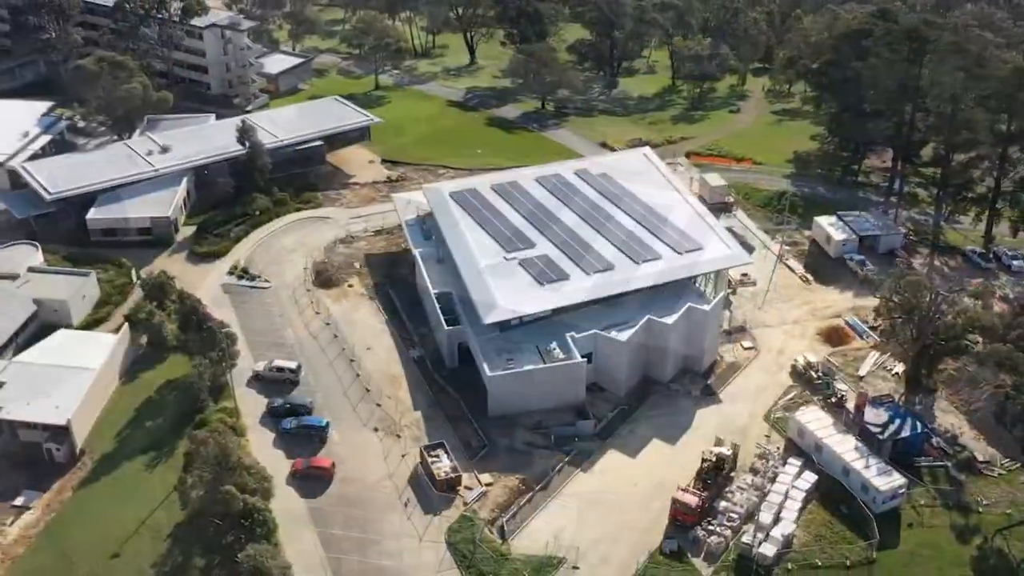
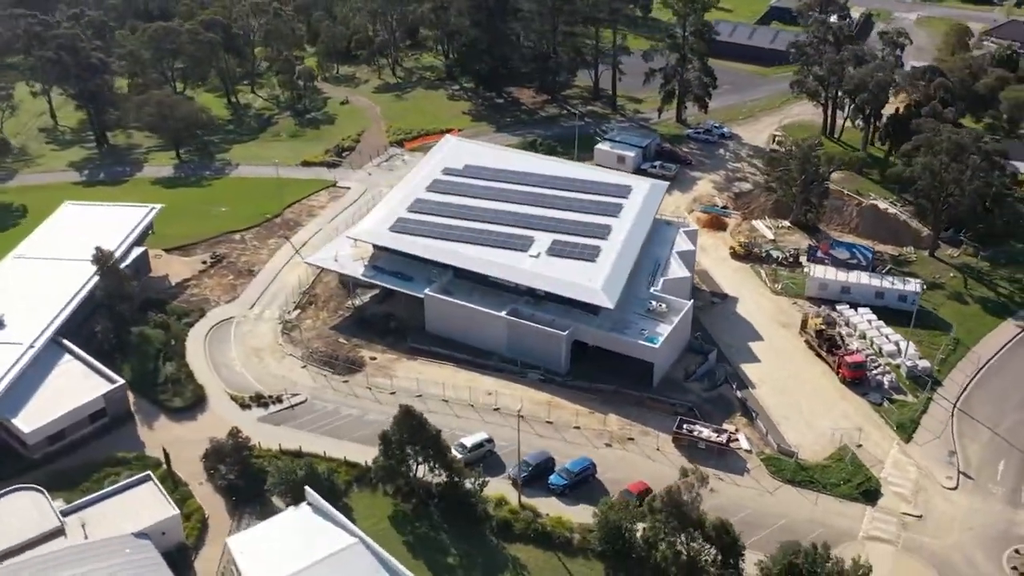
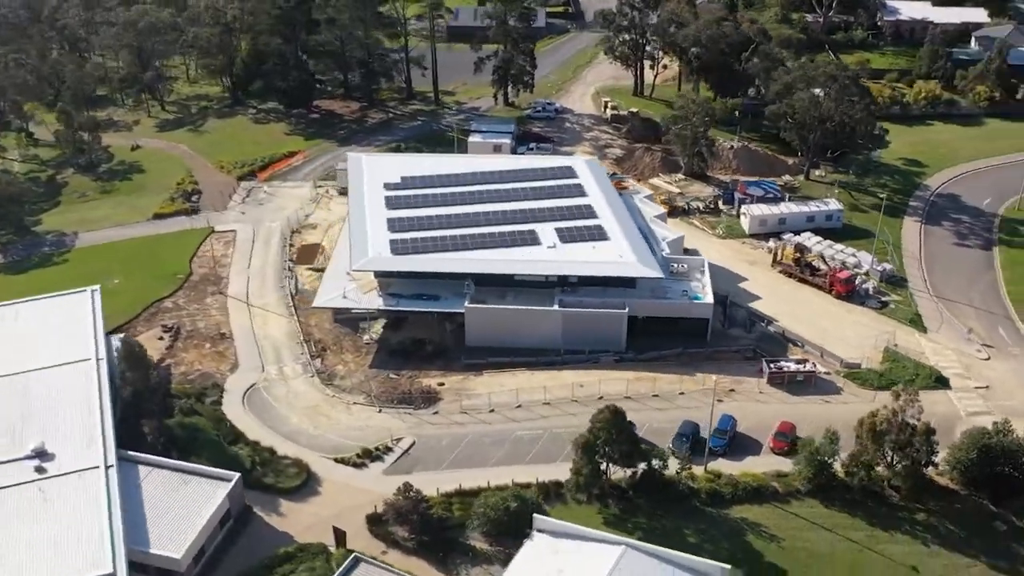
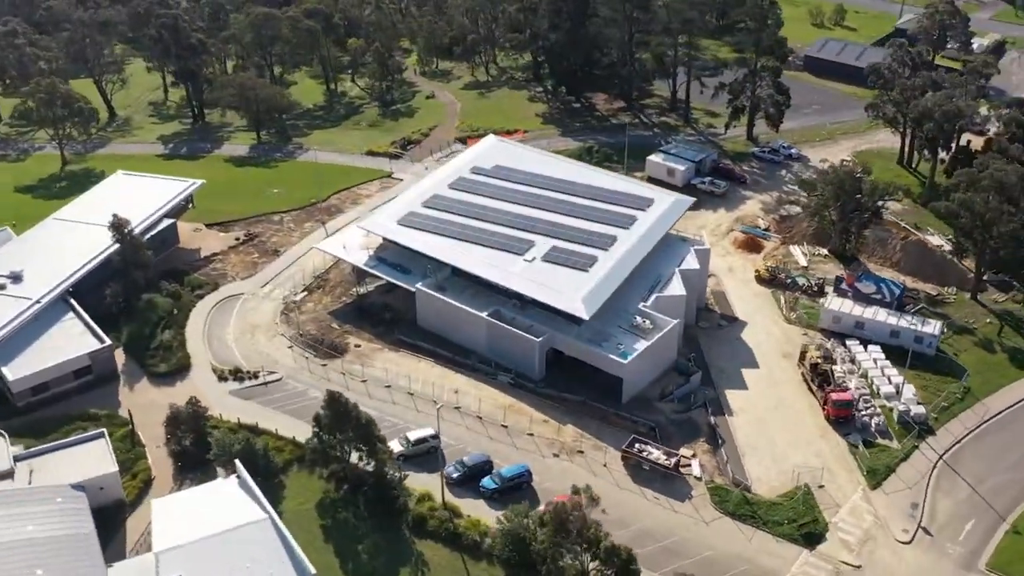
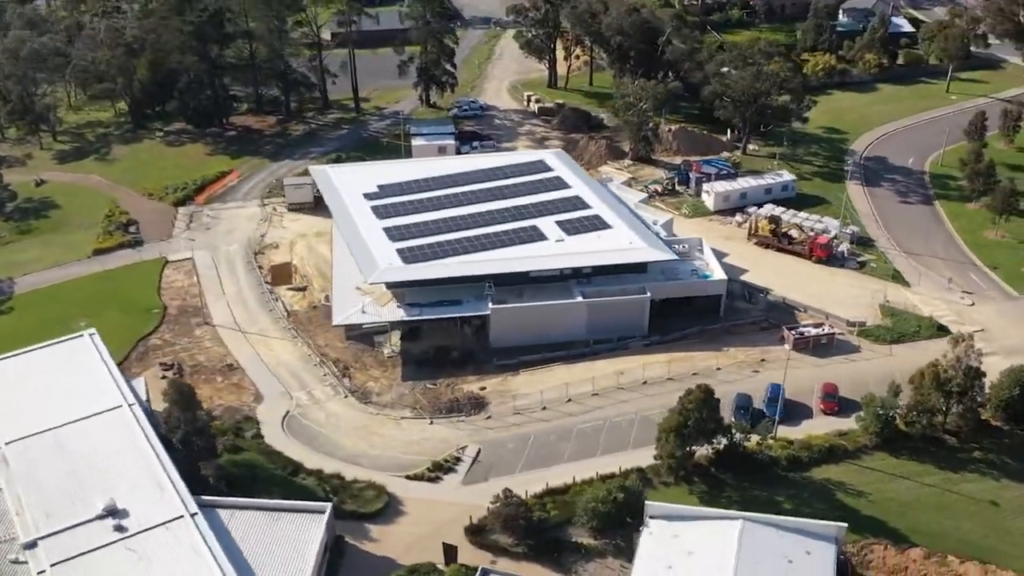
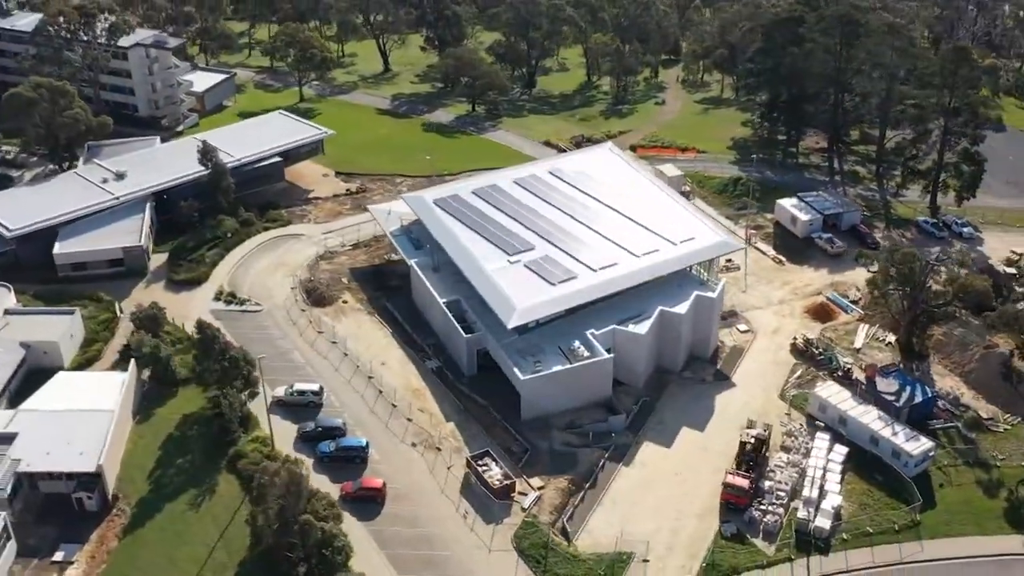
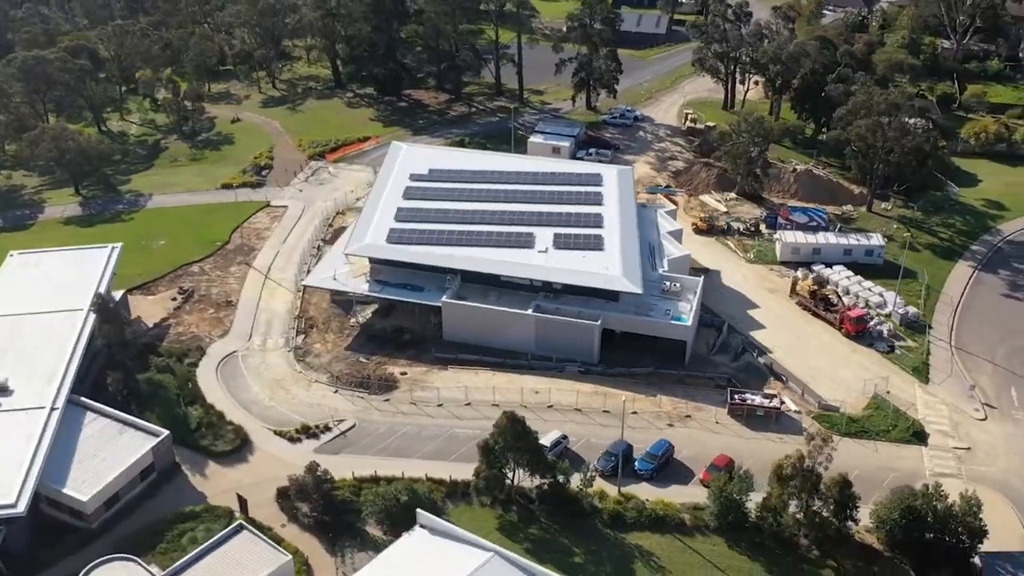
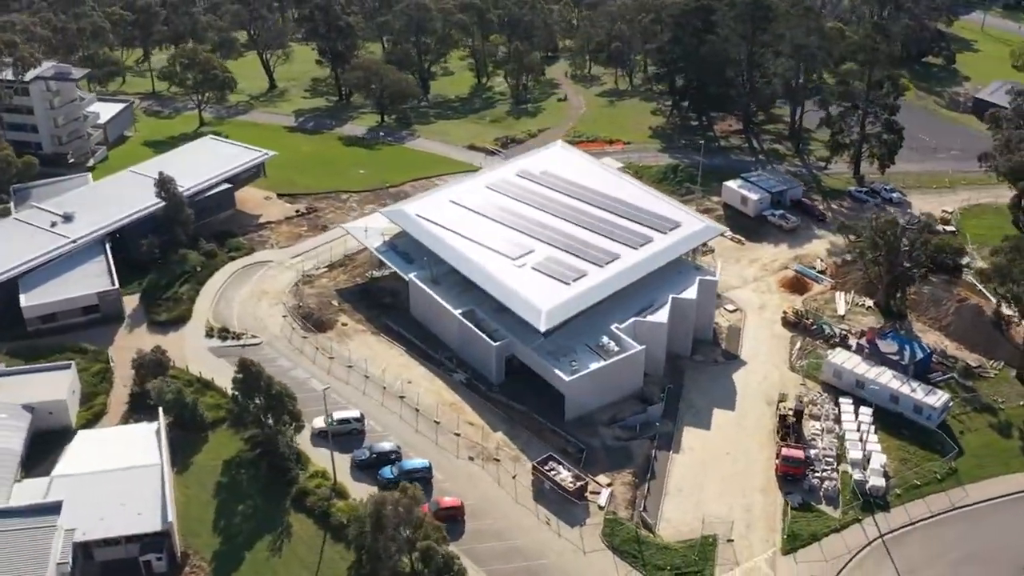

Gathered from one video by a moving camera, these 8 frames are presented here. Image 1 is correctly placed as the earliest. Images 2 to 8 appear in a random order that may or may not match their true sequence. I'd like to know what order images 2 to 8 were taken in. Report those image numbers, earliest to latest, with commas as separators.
6, 8, 4, 2, 7, 3, 5
